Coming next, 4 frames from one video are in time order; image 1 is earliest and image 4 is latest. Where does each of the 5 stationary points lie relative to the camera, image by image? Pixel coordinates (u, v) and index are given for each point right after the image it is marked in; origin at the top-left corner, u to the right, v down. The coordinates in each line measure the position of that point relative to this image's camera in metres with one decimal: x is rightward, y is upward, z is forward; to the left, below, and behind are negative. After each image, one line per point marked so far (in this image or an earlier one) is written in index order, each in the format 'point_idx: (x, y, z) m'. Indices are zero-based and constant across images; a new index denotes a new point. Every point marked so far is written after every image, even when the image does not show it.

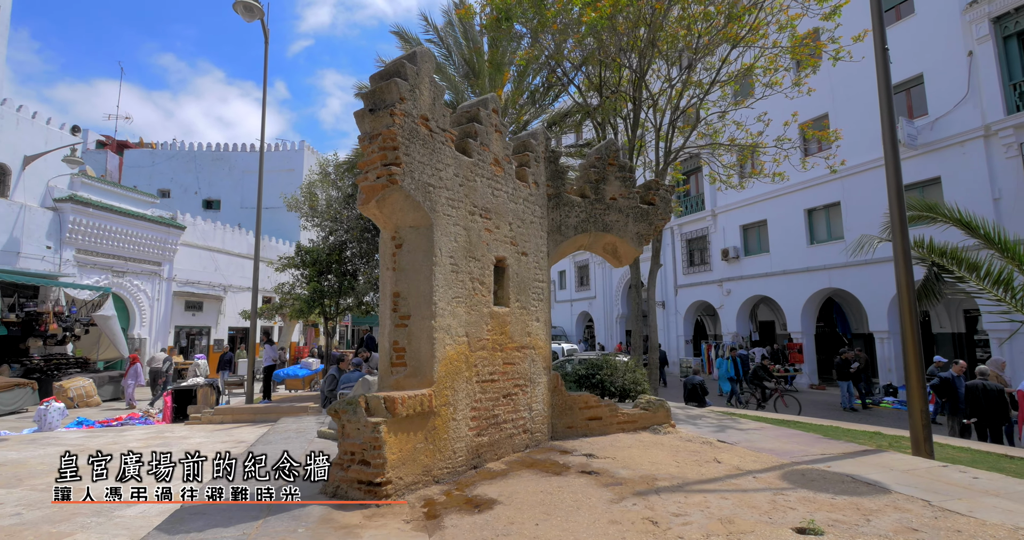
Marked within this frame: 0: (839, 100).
0: (+10.5, +5.4, +15.8) m
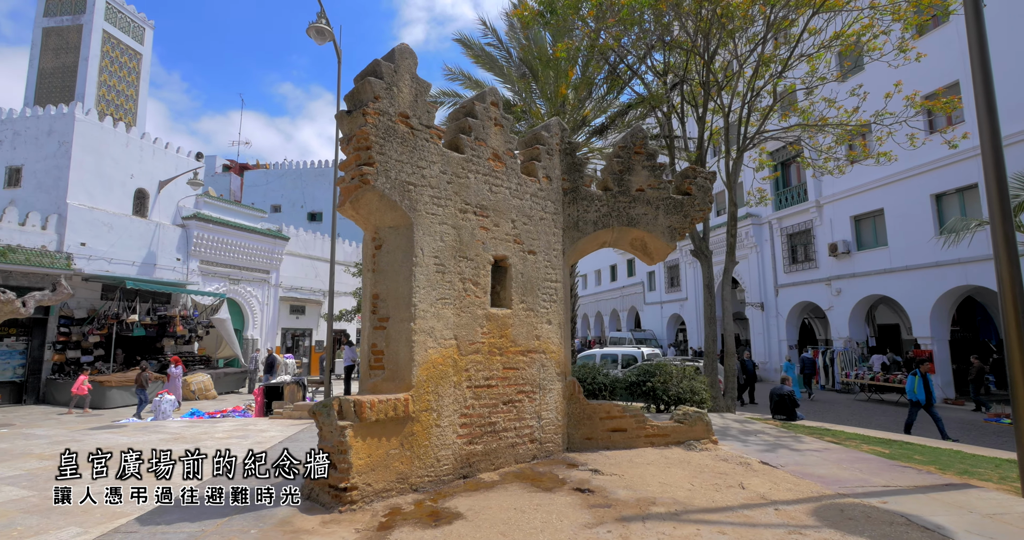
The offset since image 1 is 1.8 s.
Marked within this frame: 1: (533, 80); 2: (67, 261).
0: (+12.1, +5.6, +13.4) m
1: (+0.6, +5.2, +13.6) m
2: (-11.9, +0.2, +13.3) m
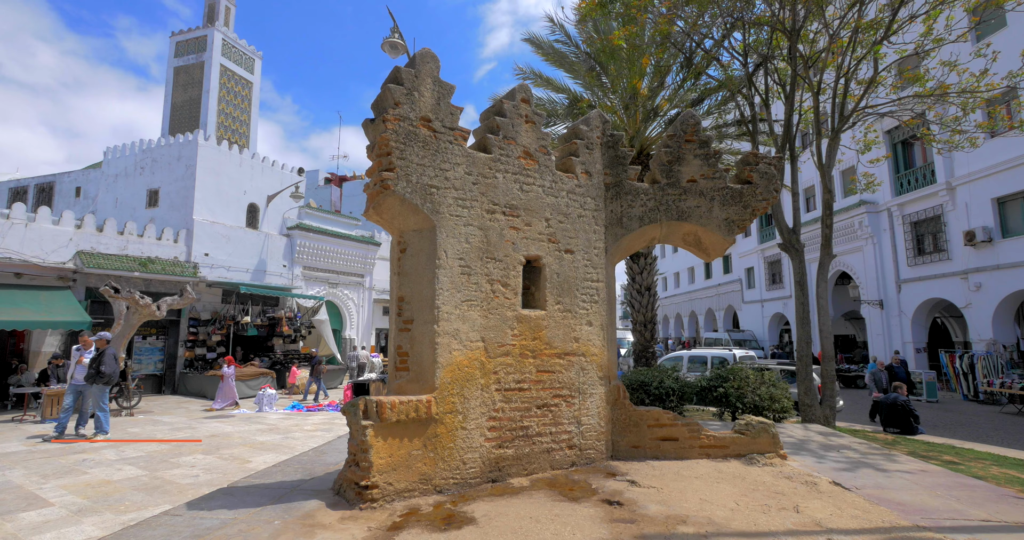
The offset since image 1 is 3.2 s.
0: (+13.6, +5.9, +10.9) m
1: (+2.3, +5.3, +13.2) m
2: (-9.9, 0.0, +15.2) m
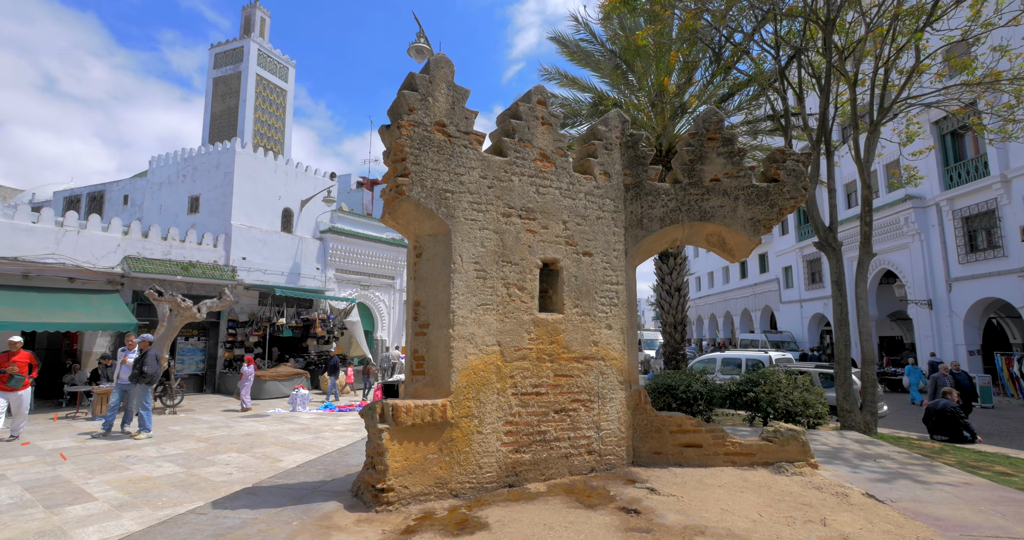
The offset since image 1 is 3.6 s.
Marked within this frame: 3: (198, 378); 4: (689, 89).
0: (+14.1, +5.9, +10.0) m
1: (+2.9, +5.2, +13.1) m
2: (-9.1, -0.1, +15.7) m
3: (-10.2, -3.5, +15.8) m
4: (+4.4, +4.6, +12.5) m
